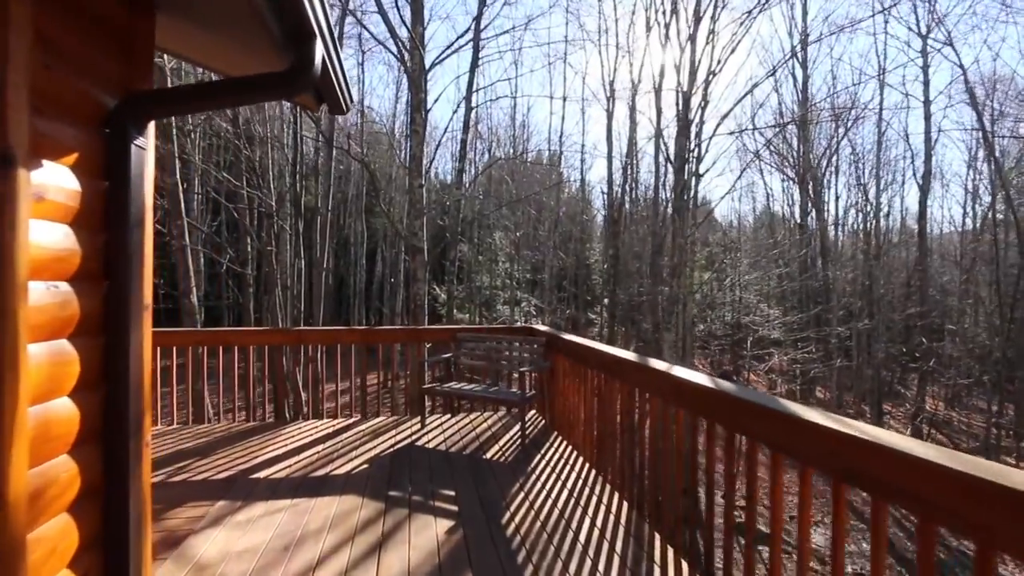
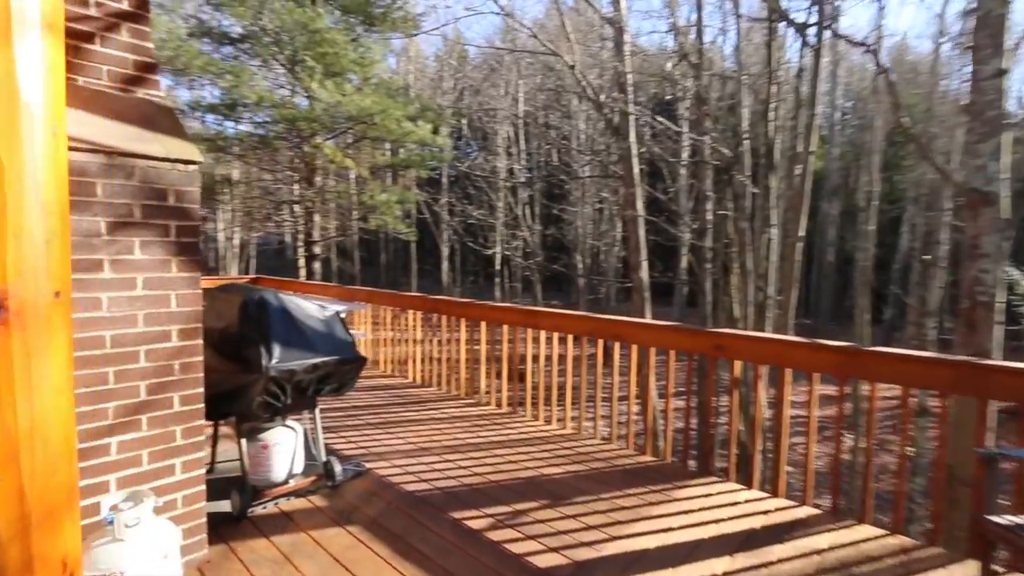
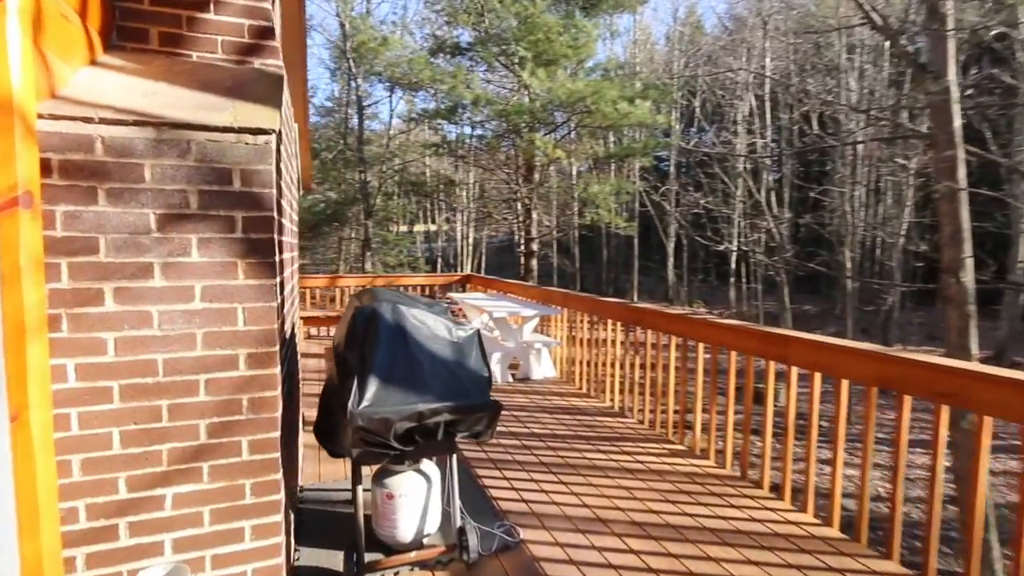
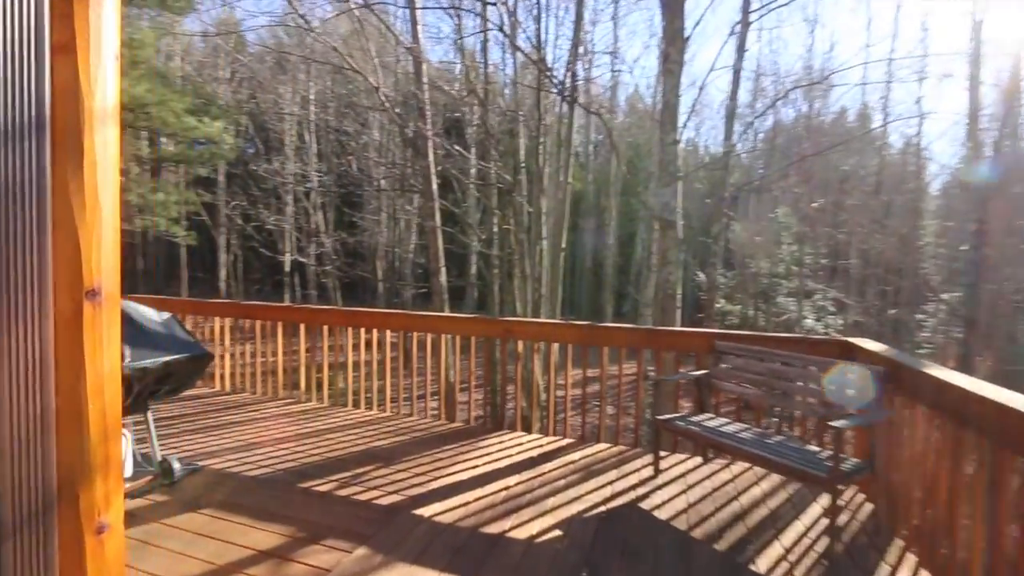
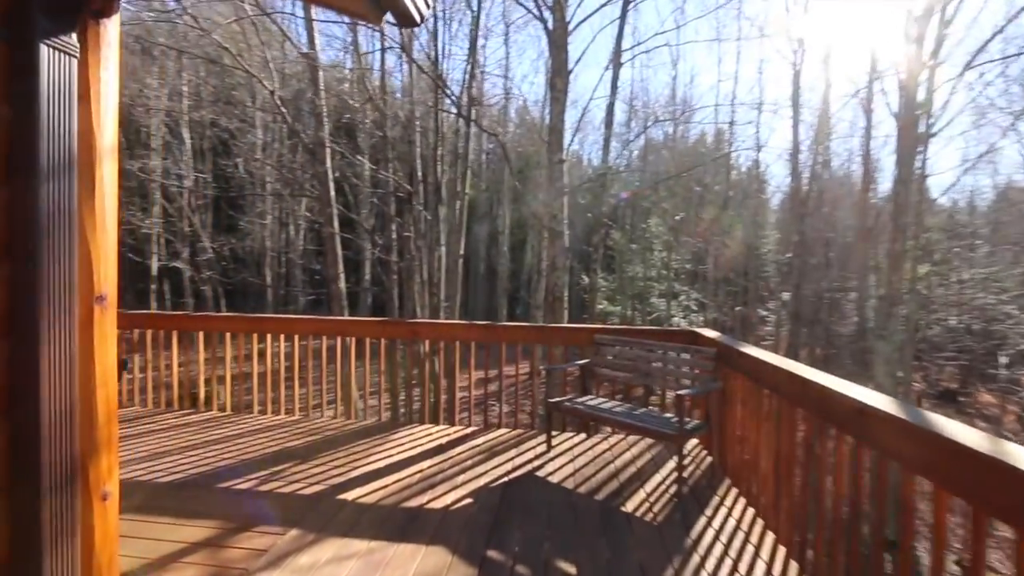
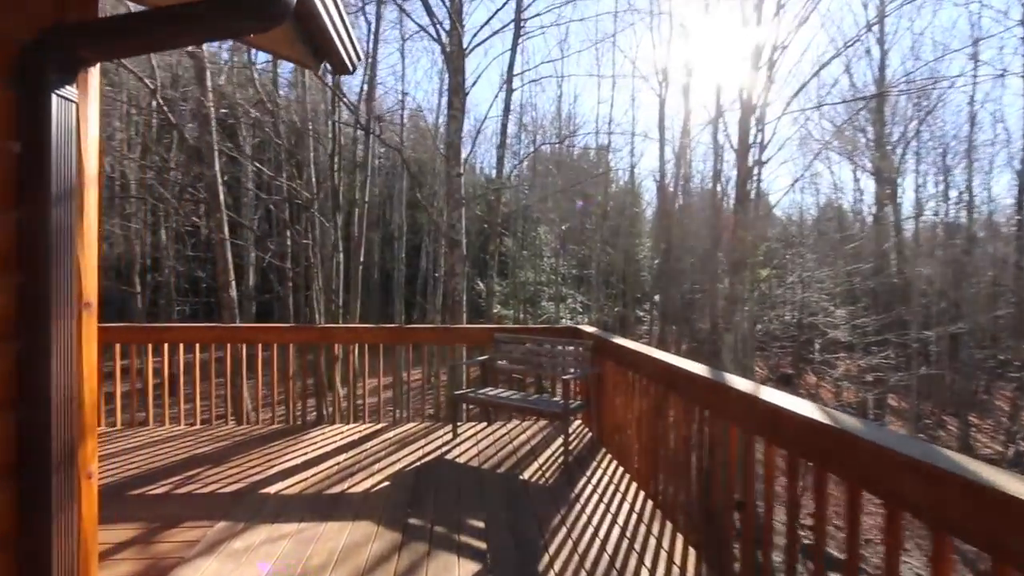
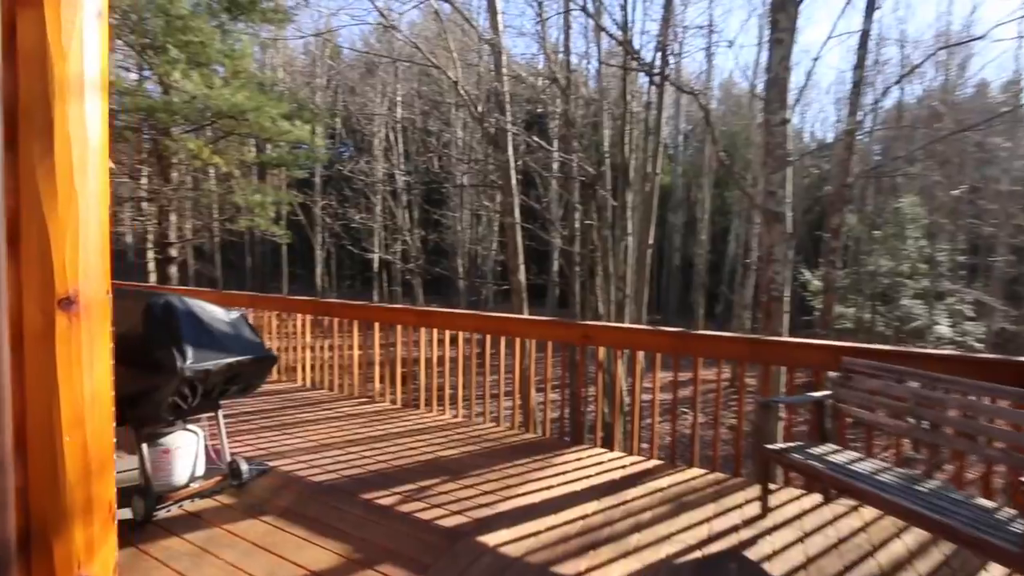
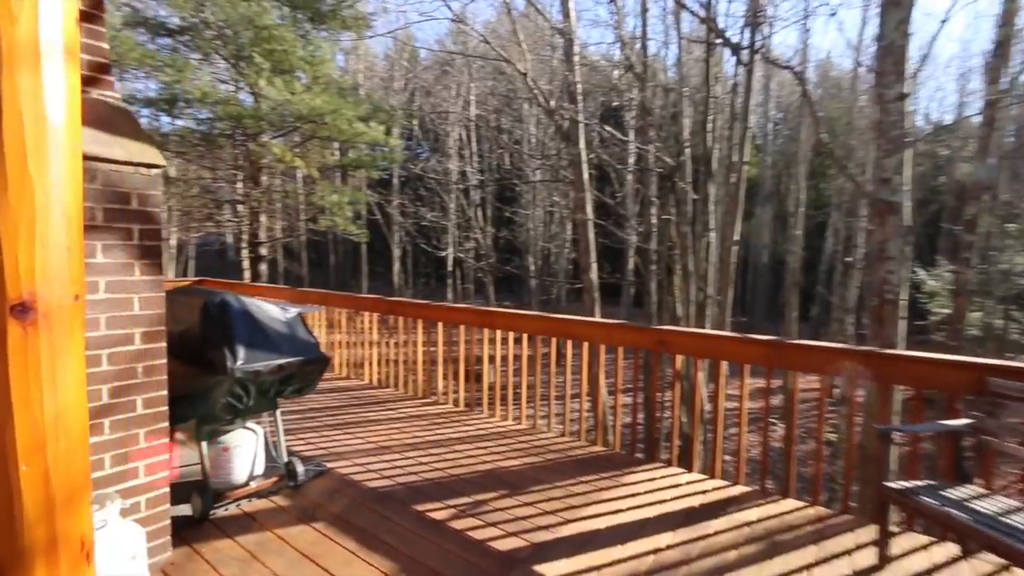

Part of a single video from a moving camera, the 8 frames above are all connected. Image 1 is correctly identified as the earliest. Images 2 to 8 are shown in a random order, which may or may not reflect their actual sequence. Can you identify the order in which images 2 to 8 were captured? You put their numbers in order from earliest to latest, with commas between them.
6, 5, 4, 7, 8, 2, 3
